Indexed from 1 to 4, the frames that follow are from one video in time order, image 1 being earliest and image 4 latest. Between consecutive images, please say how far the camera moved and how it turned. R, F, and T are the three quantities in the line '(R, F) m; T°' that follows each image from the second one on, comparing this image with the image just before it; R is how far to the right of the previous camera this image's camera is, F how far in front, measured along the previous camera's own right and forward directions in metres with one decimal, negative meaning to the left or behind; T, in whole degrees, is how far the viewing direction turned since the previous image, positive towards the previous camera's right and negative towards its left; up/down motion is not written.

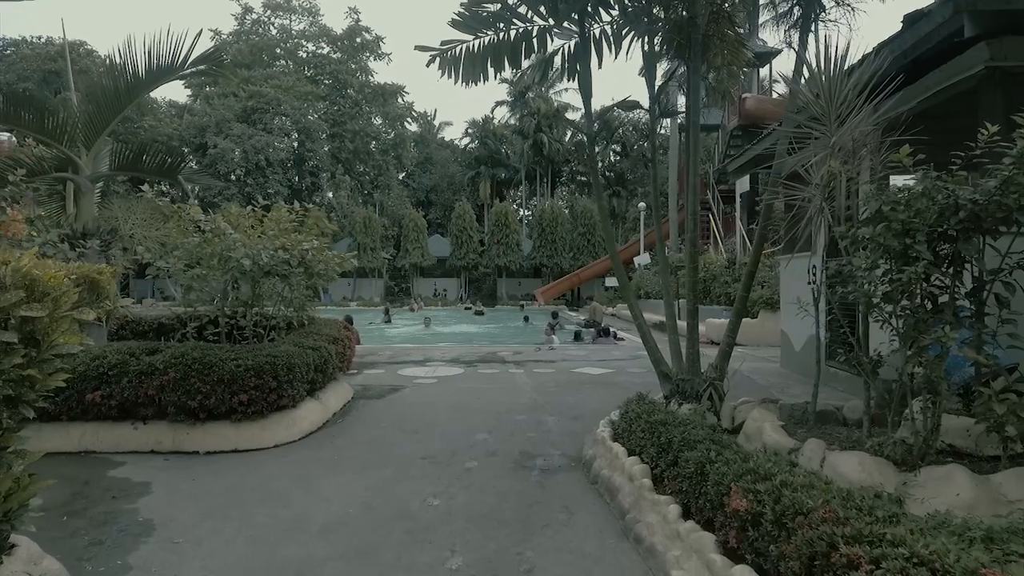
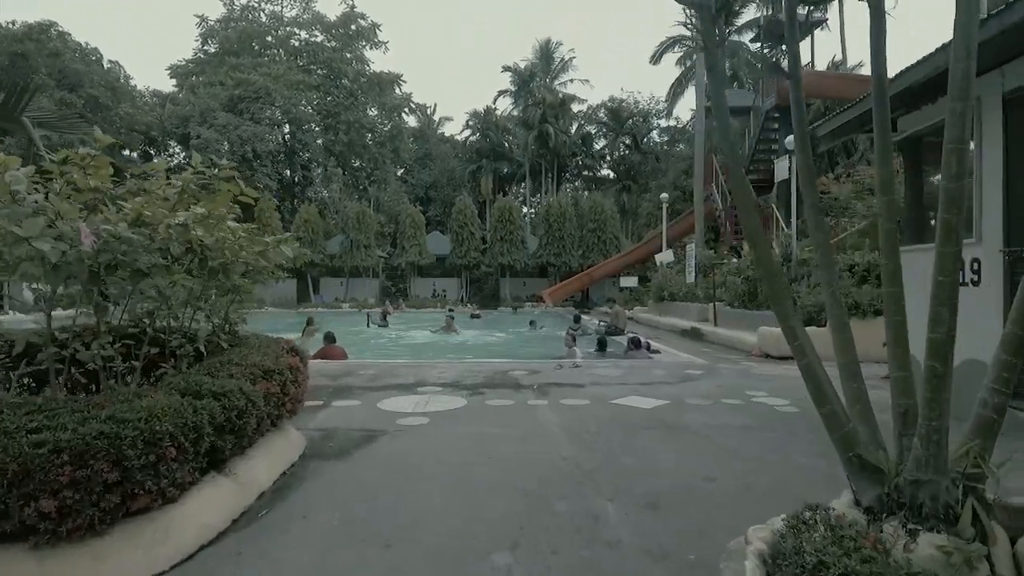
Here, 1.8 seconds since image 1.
(-0.2, +2.4) m; 0°
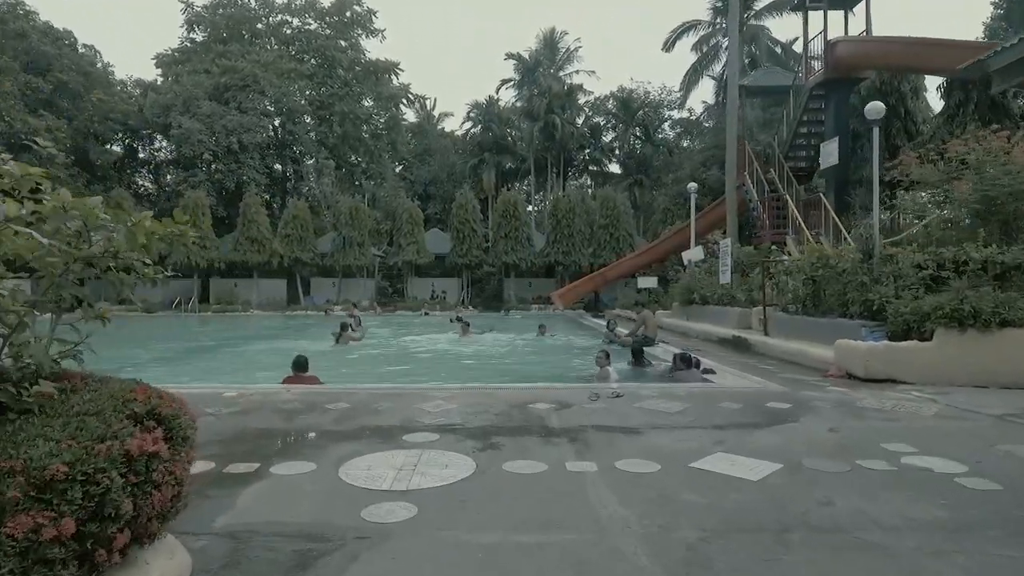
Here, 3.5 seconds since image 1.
(-0.2, +2.4) m; 0°
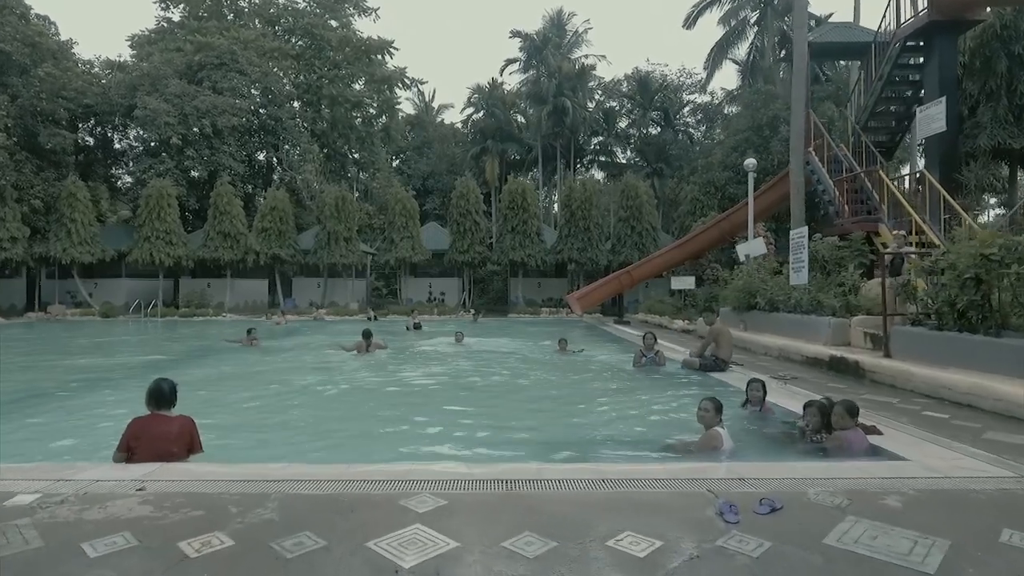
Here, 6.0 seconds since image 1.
(-0.3, +3.6) m; 0°
